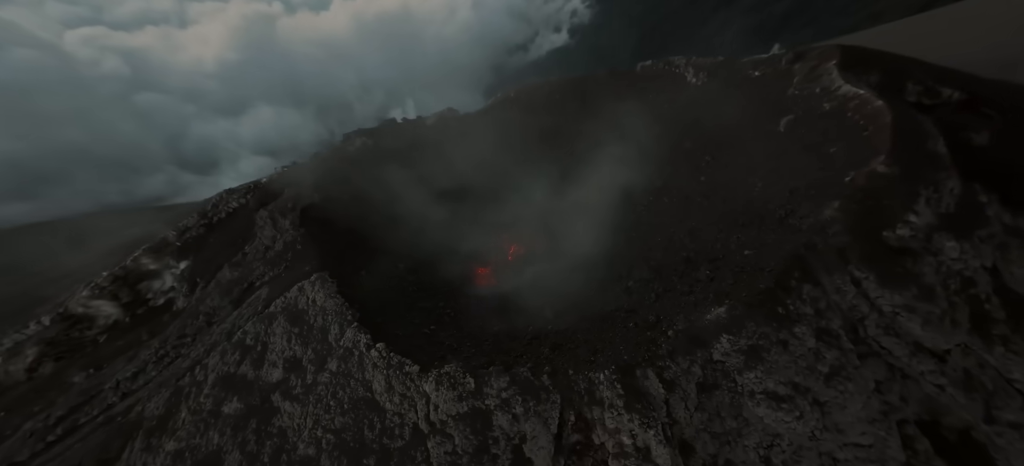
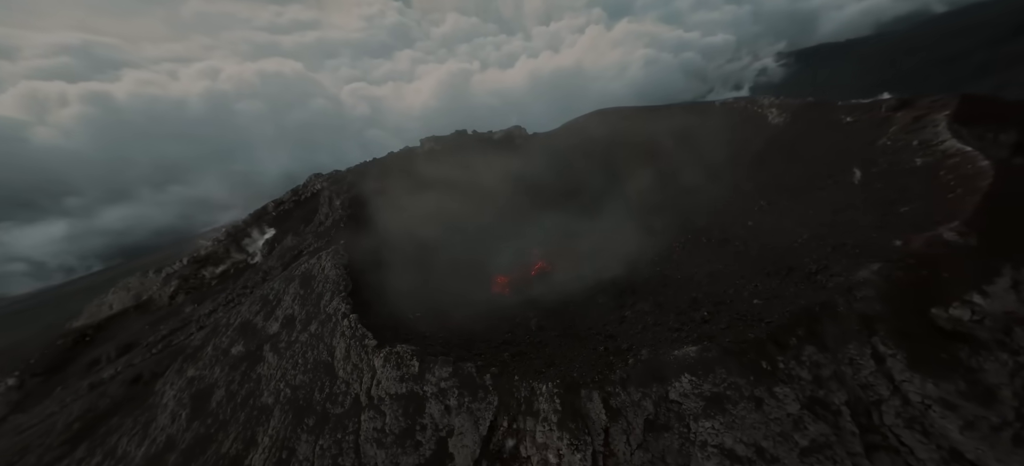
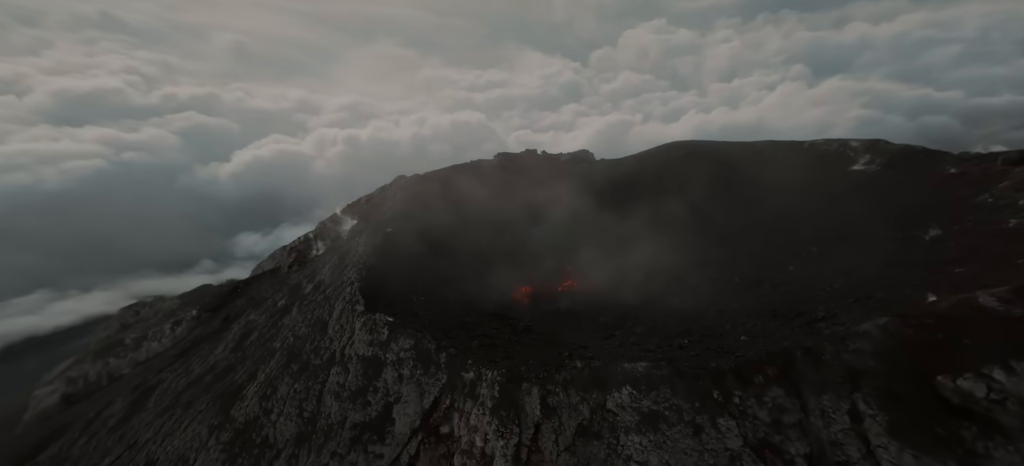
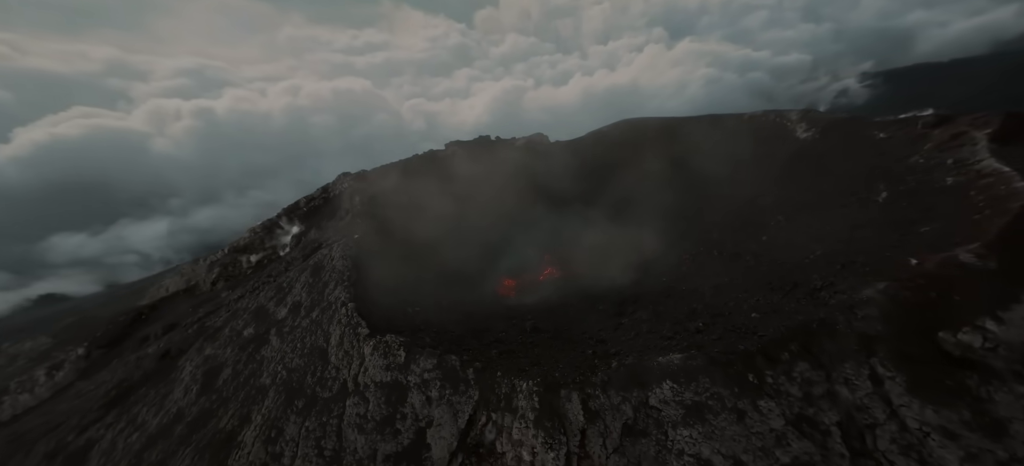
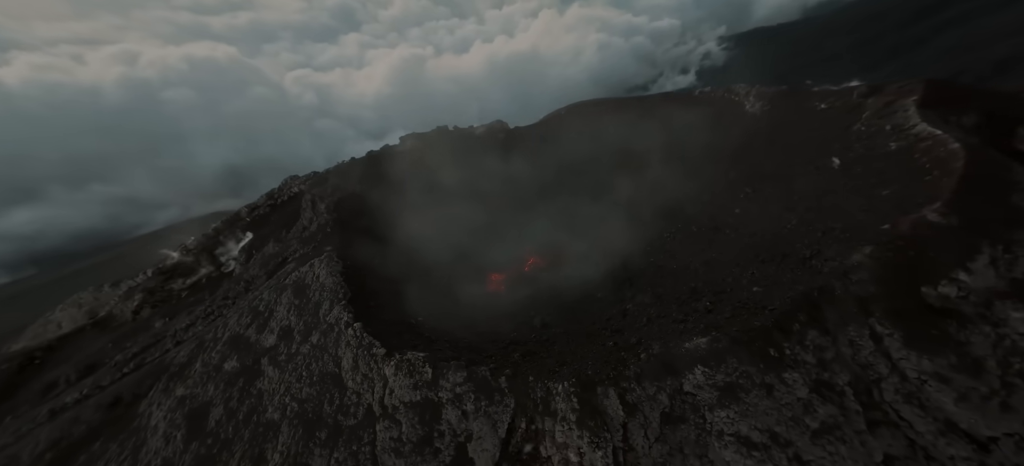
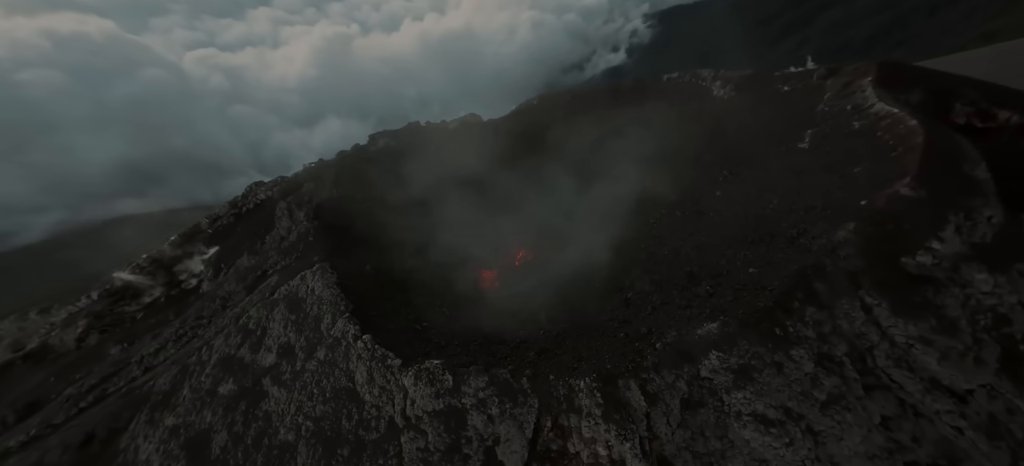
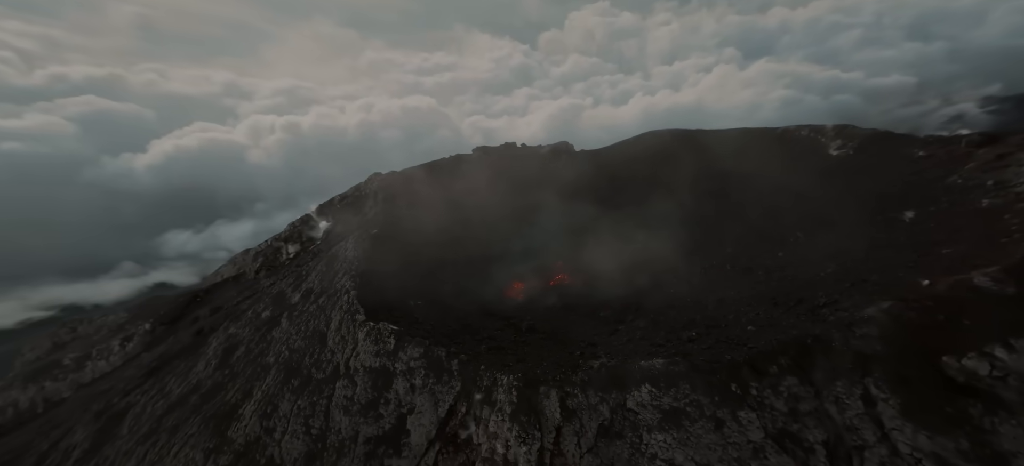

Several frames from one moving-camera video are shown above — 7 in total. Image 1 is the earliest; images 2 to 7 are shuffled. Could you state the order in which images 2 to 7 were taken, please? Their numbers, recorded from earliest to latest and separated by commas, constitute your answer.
6, 5, 2, 4, 7, 3
